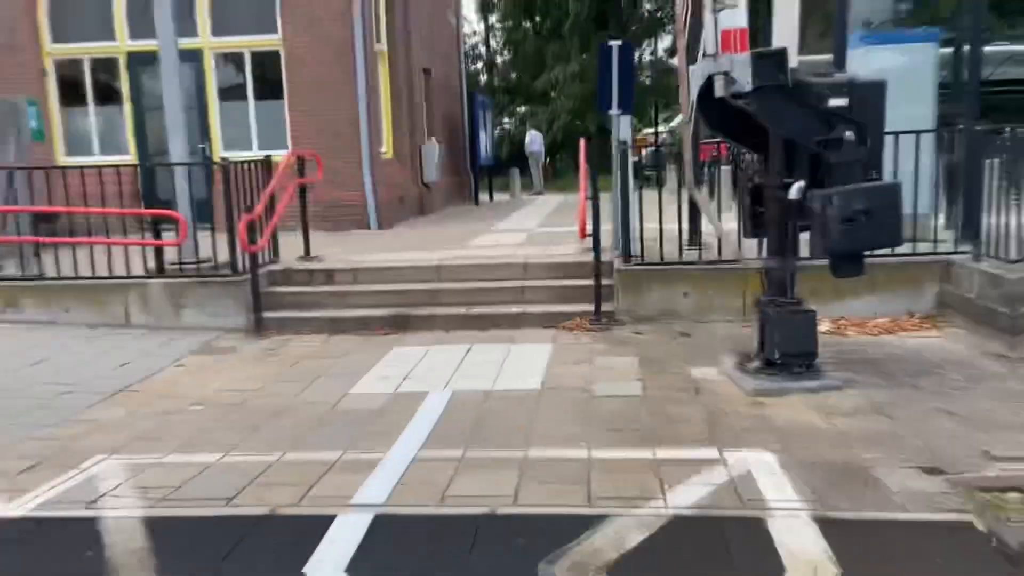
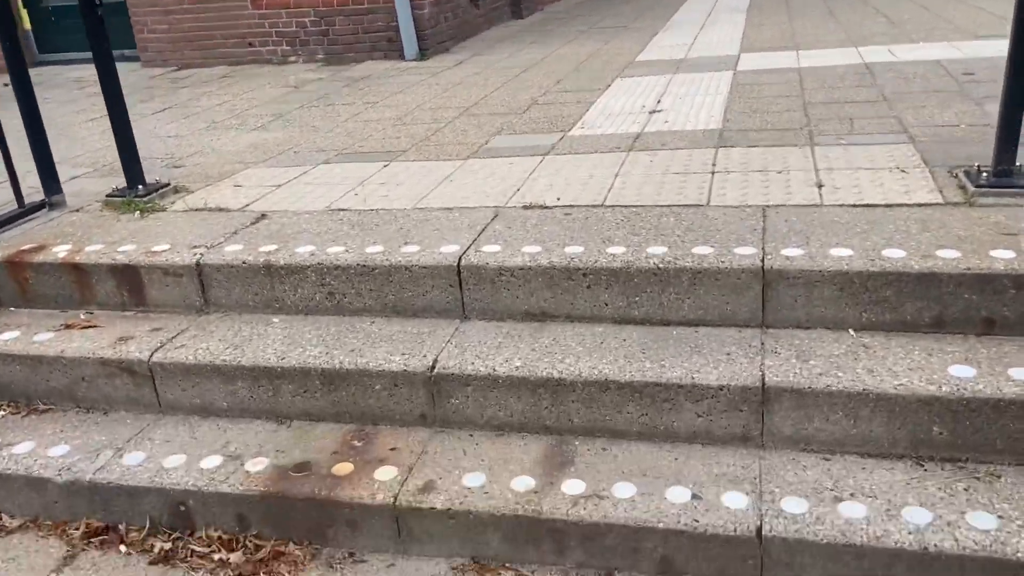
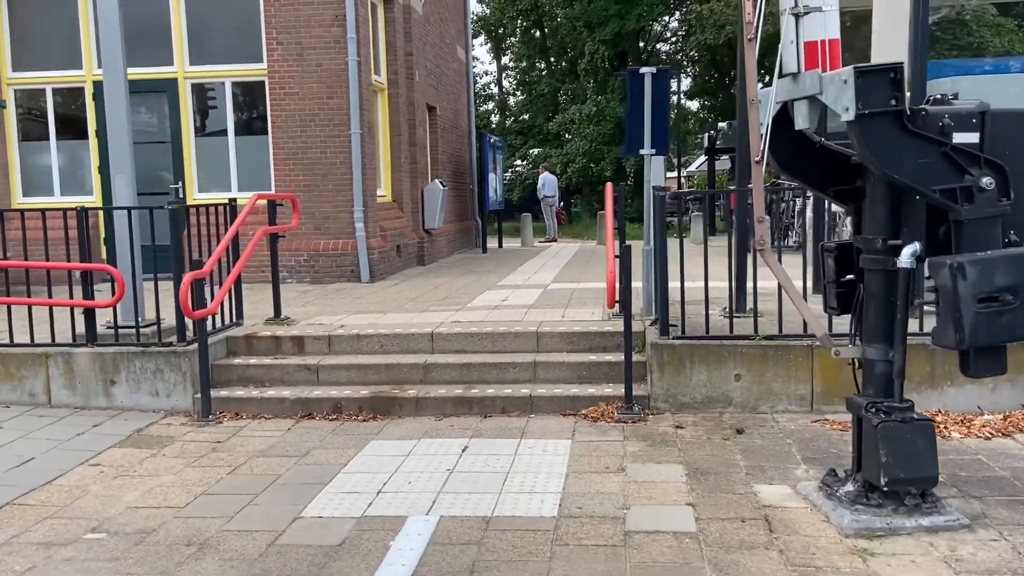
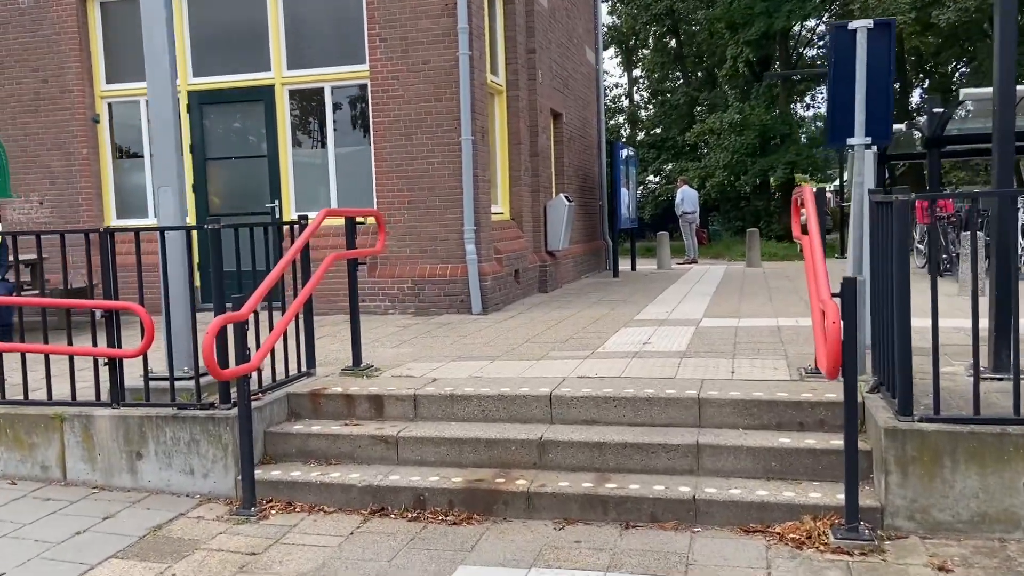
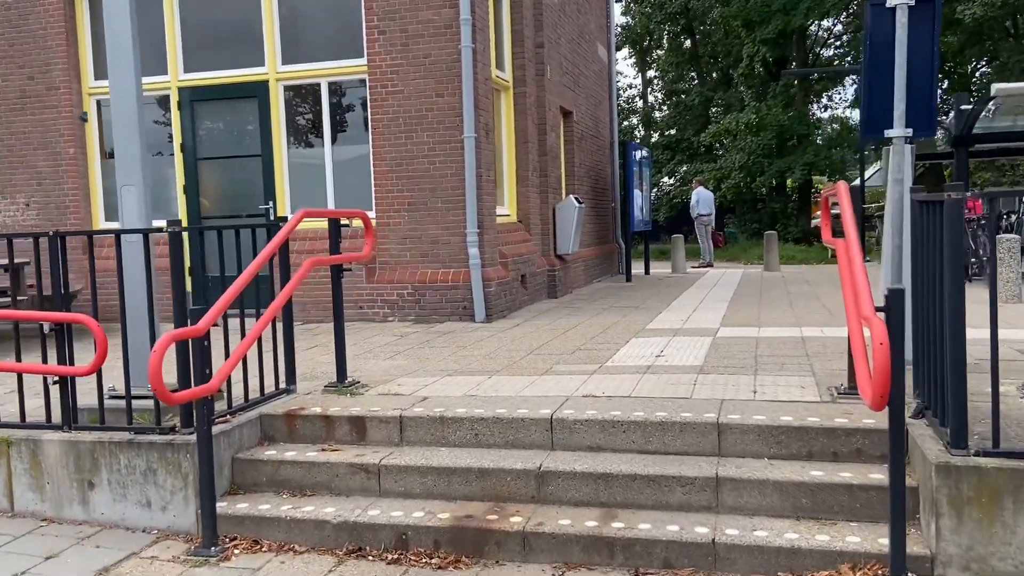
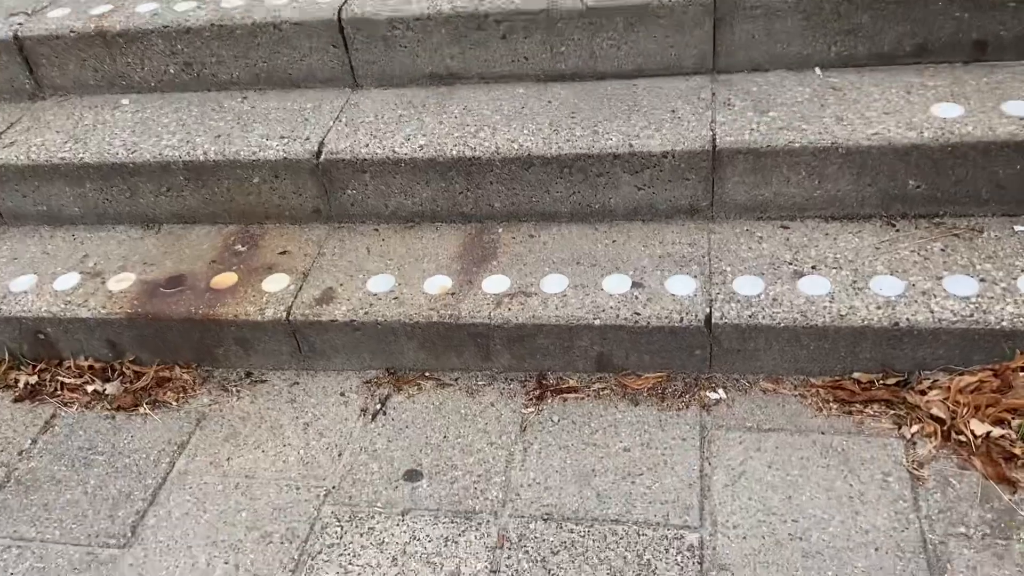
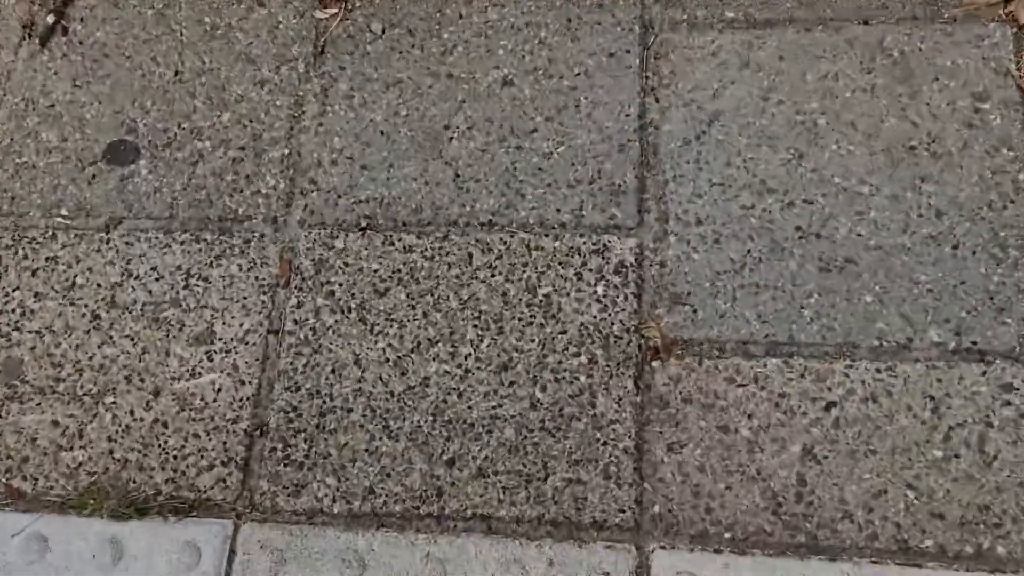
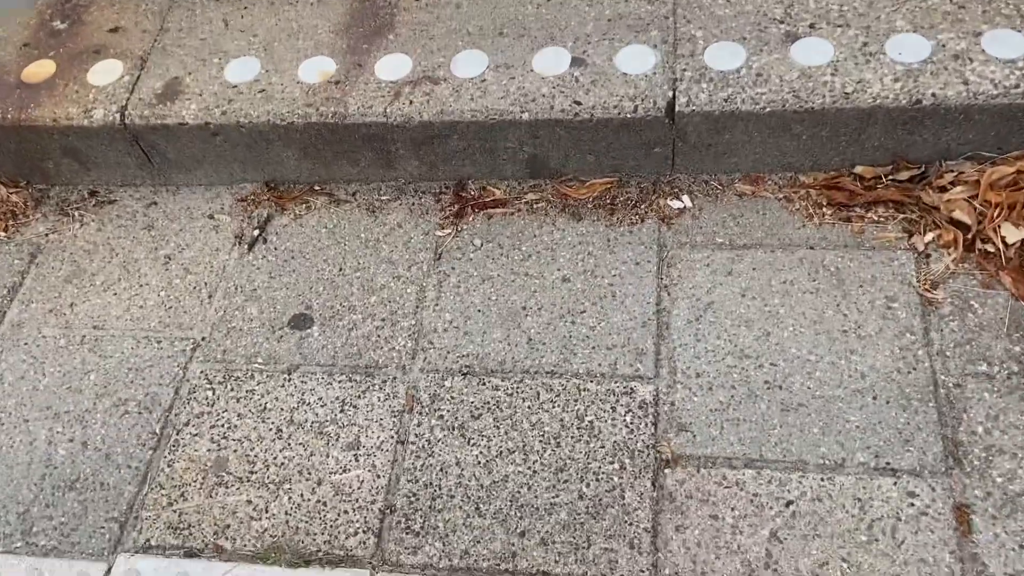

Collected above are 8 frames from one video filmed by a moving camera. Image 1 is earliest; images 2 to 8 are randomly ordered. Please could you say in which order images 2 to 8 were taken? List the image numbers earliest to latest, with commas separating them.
3, 4, 5, 2, 6, 8, 7
